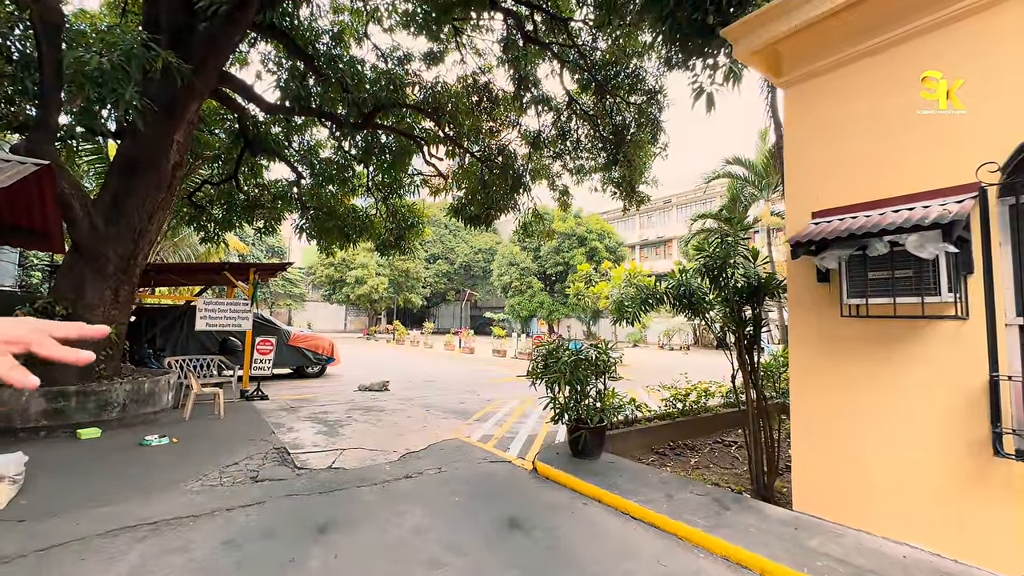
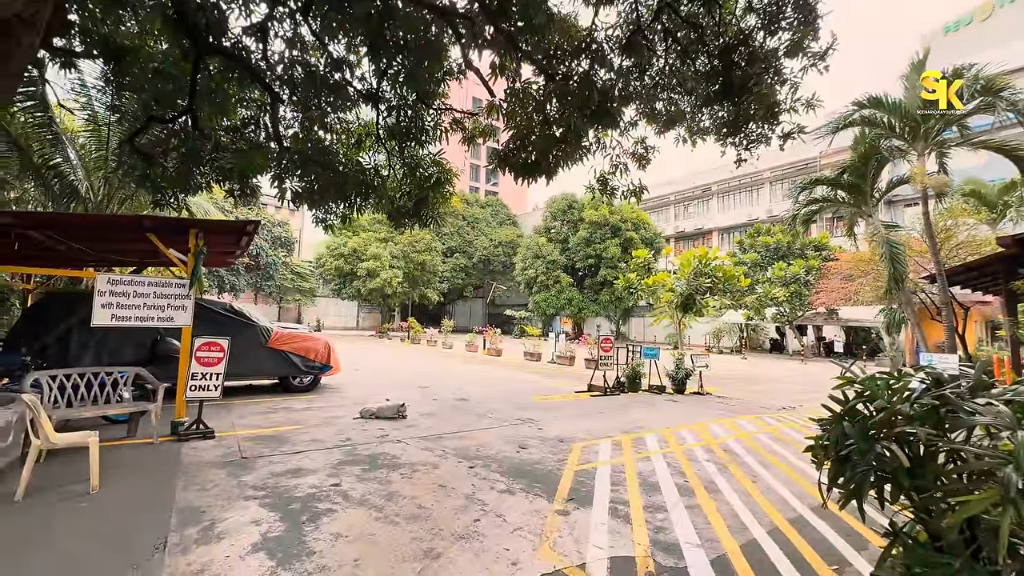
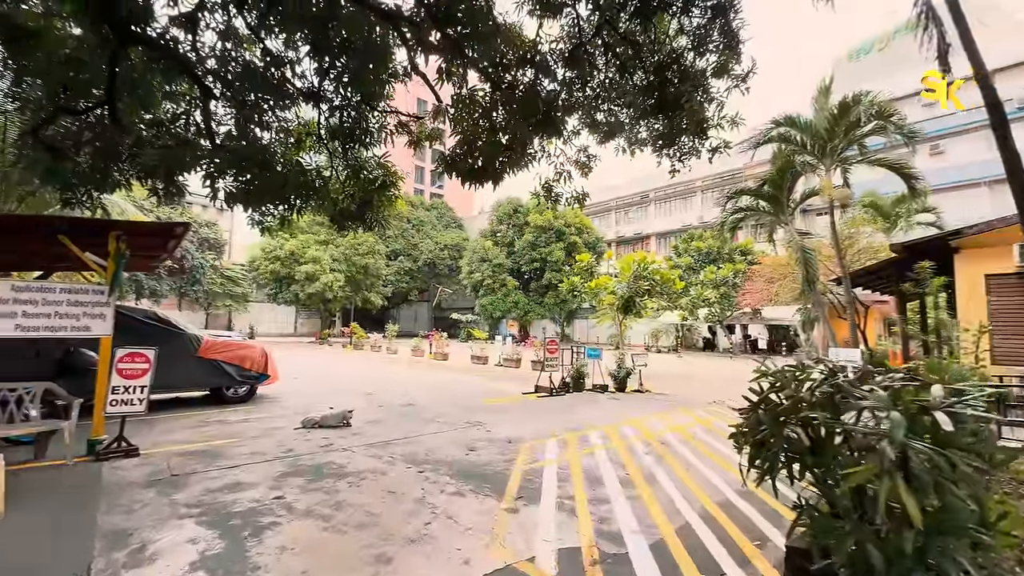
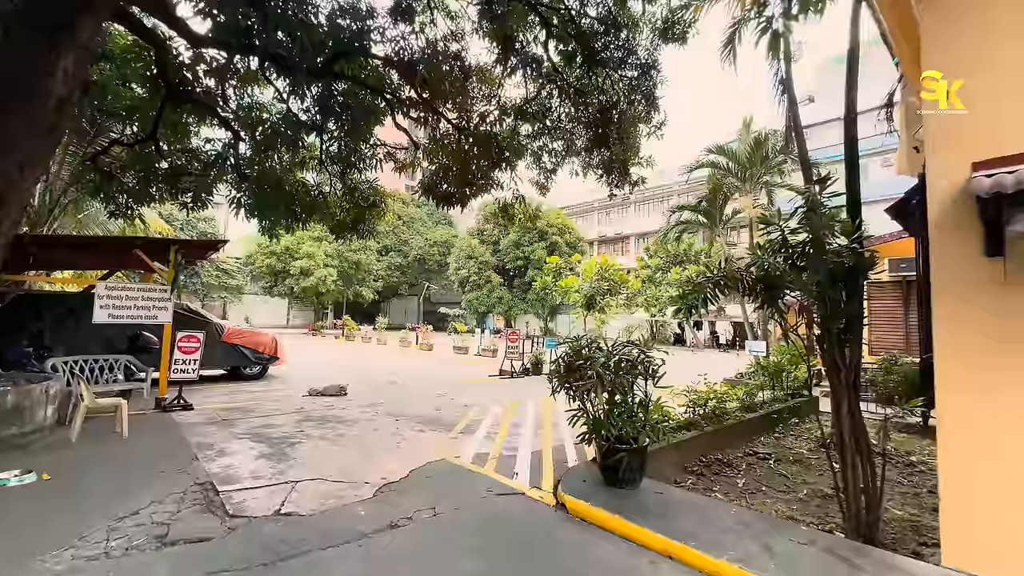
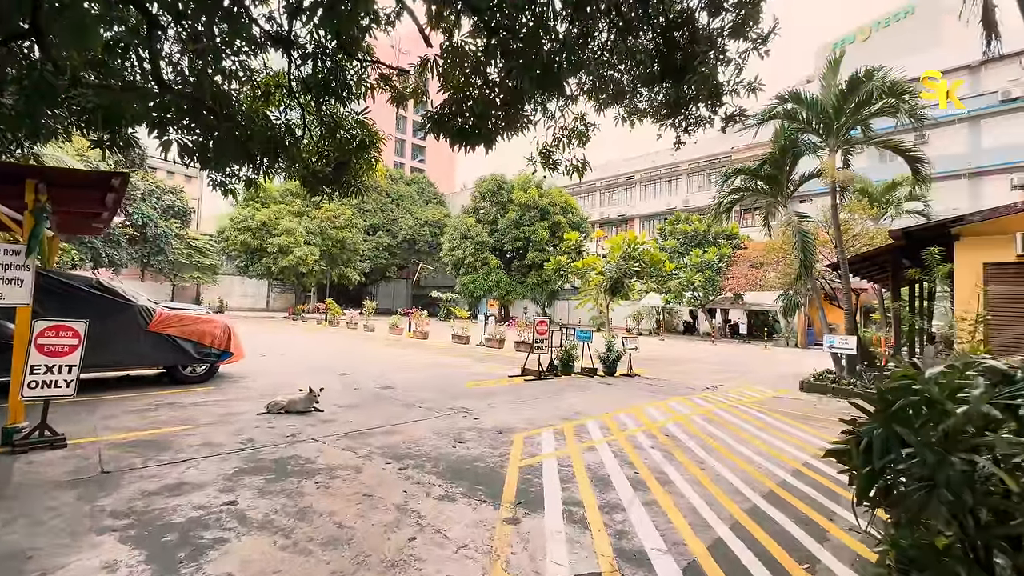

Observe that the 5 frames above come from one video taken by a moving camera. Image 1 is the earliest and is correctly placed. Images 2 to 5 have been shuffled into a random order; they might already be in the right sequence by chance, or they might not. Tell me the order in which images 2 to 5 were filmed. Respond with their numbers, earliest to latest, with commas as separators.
4, 3, 2, 5
